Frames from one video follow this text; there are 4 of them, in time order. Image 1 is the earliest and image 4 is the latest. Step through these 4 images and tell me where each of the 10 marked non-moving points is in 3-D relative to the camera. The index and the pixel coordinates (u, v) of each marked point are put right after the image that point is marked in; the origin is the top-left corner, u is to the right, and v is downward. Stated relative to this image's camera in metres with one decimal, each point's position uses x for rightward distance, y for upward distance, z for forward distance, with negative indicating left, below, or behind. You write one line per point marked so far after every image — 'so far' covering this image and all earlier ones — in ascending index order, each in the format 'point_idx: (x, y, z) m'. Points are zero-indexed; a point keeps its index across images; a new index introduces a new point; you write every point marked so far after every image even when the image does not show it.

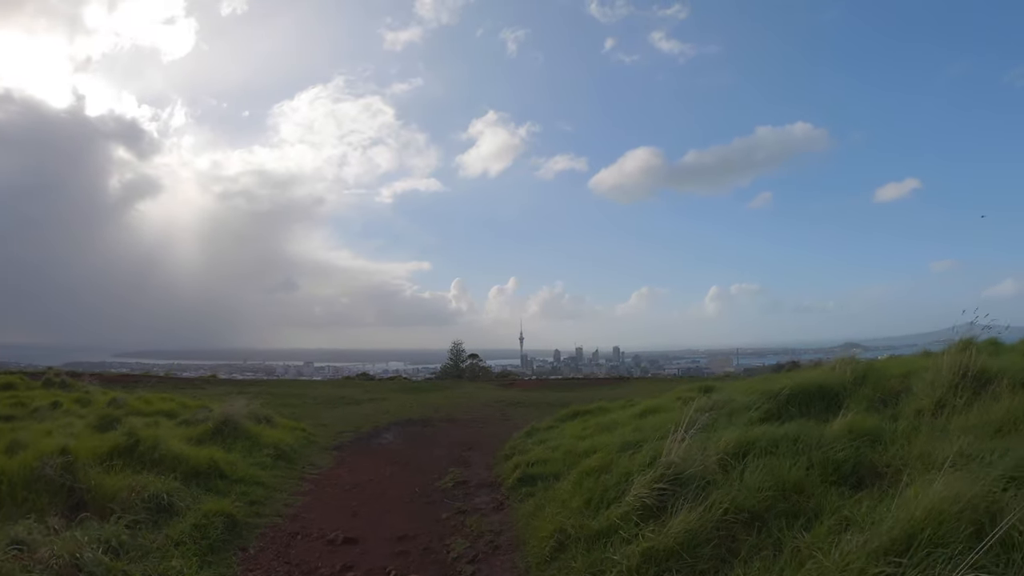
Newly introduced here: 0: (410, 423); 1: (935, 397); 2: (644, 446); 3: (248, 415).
0: (-2.3, -3.1, +13.7) m
1: (+4.2, -1.1, +6.0) m
2: (+1.2, -1.4, +5.3) m
3: (-5.0, -2.4, +11.4) m
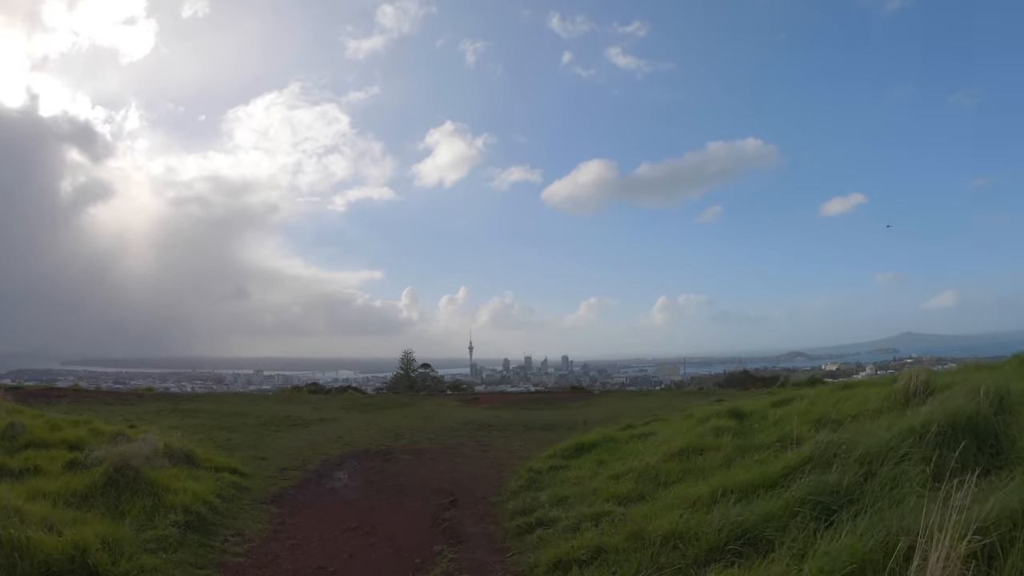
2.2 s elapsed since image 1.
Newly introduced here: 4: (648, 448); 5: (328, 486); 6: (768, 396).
0: (-2.7, -3.2, +11.2) m
1: (+4.5, -1.1, +4.1) m
2: (+1.5, -1.4, +3.2) m
3: (-5.2, -2.4, +8.8) m
4: (+1.9, -2.3, +8.6) m
5: (-2.7, -2.9, +8.9) m
6: (+5.7, -2.4, +13.5) m
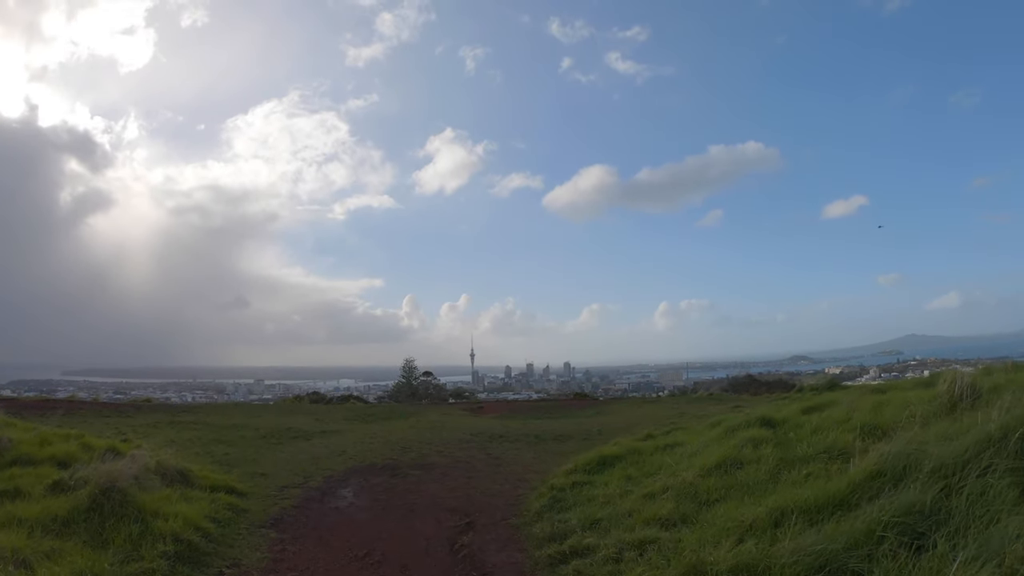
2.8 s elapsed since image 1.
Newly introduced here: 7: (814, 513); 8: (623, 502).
0: (-2.4, -3.2, +10.6) m
1: (+4.7, -1.0, +3.5) m
2: (+1.7, -1.3, +2.6) m
3: (-4.9, -2.5, +8.2) m
4: (+2.2, -2.3, +8.0) m
5: (-2.5, -3.0, +8.3) m
6: (+6.0, -2.4, +12.8) m
7: (+2.3, -1.5, +4.3) m
8: (+1.0, -2.1, +5.8) m
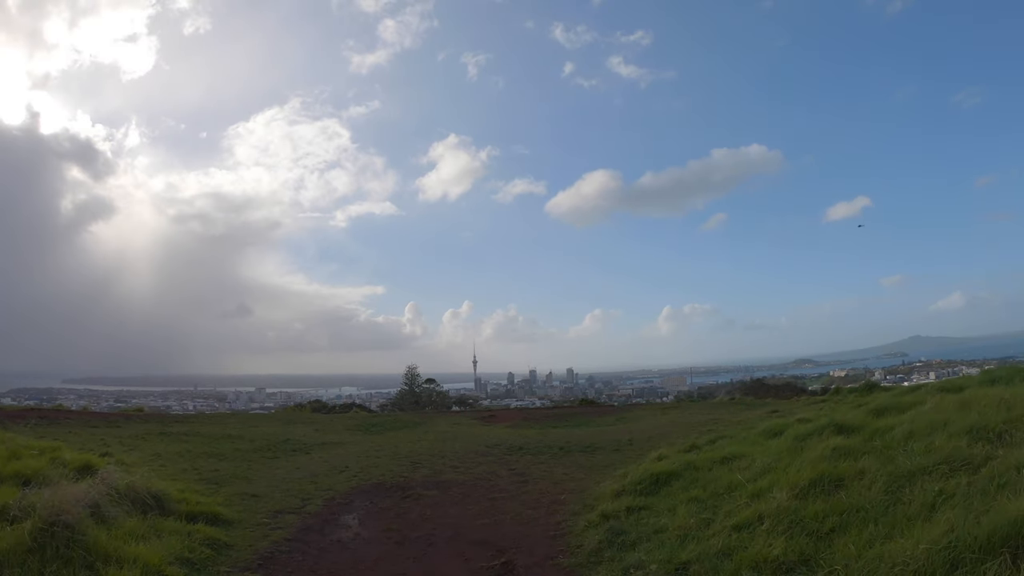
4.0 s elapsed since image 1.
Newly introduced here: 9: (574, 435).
0: (-1.9, -3.1, +9.1) m
1: (+5.1, -0.8, +2.0) m
2: (+2.2, -1.1, +1.1) m
3: (-4.5, -2.4, +6.7) m
4: (+2.6, -2.1, +6.5) m
5: (-2.0, -2.8, +6.8) m
6: (+6.4, -2.3, +11.4) m
7: (+2.7, -1.3, +2.9) m
8: (+1.4, -1.9, +4.3) m
9: (+1.7, -3.8, +15.7) m
